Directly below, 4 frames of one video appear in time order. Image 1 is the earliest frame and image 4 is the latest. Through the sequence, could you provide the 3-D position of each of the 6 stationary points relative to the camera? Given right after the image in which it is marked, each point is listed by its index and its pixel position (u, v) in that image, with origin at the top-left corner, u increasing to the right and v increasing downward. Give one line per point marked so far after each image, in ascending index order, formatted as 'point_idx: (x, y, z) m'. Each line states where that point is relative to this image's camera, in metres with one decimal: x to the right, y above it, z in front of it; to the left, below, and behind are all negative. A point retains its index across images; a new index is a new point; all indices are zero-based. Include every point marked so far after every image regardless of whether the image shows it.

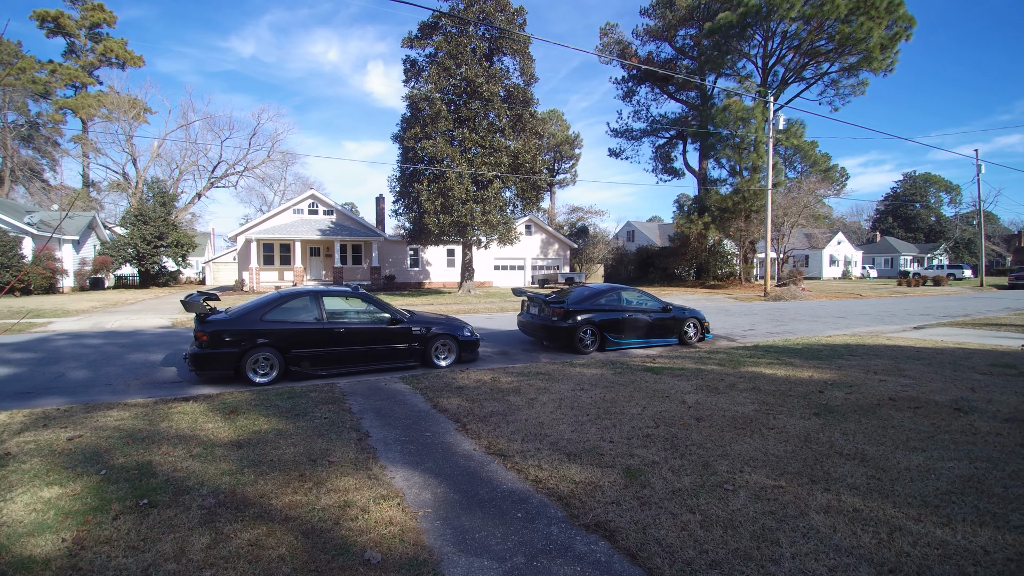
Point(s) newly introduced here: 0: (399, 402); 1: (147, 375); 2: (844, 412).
0: (-1.2, -1.2, +6.0) m
1: (-5.6, -1.3, +8.5) m
2: (+3.0, -1.1, +5.0) m
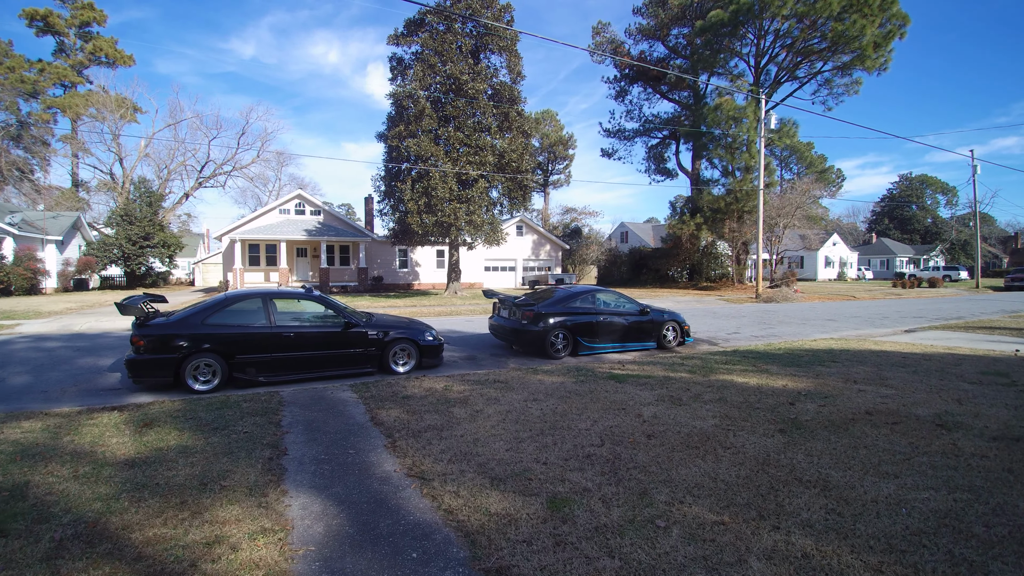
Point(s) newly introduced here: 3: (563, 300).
0: (-1.8, -1.3, +5.5) m
1: (-6.2, -1.3, +8.0) m
2: (+2.5, -1.2, +4.5) m
3: (+0.9, -0.2, +9.5) m
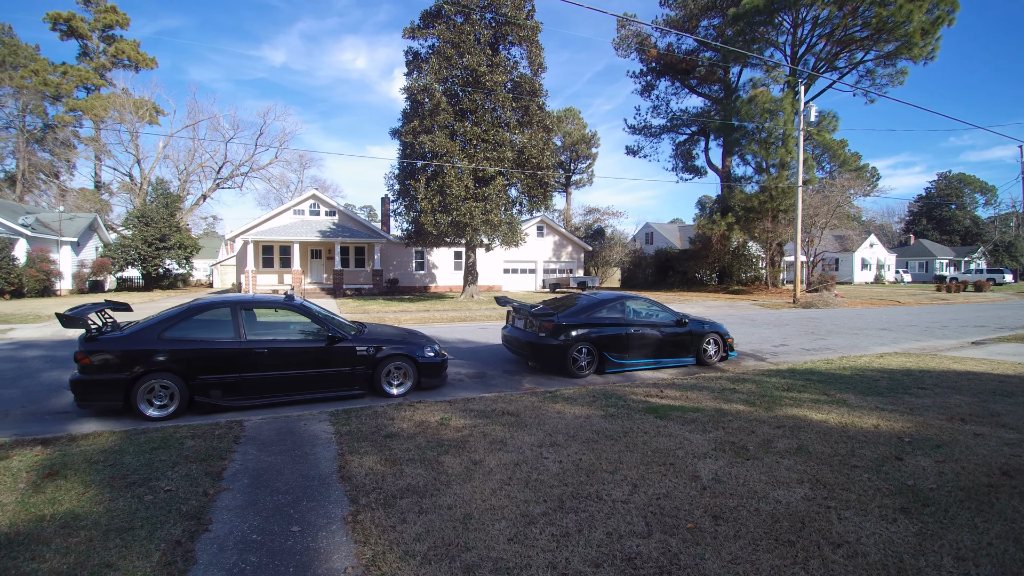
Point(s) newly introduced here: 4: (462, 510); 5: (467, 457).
0: (-1.7, -1.3, +4.4) m
1: (-6.0, -1.4, +7.0) m
2: (+2.5, -1.3, +3.2) m
3: (+1.1, -0.3, +8.3) m
4: (-0.3, -1.3, +3.1) m
5: (-0.3, -1.2, +4.0) m
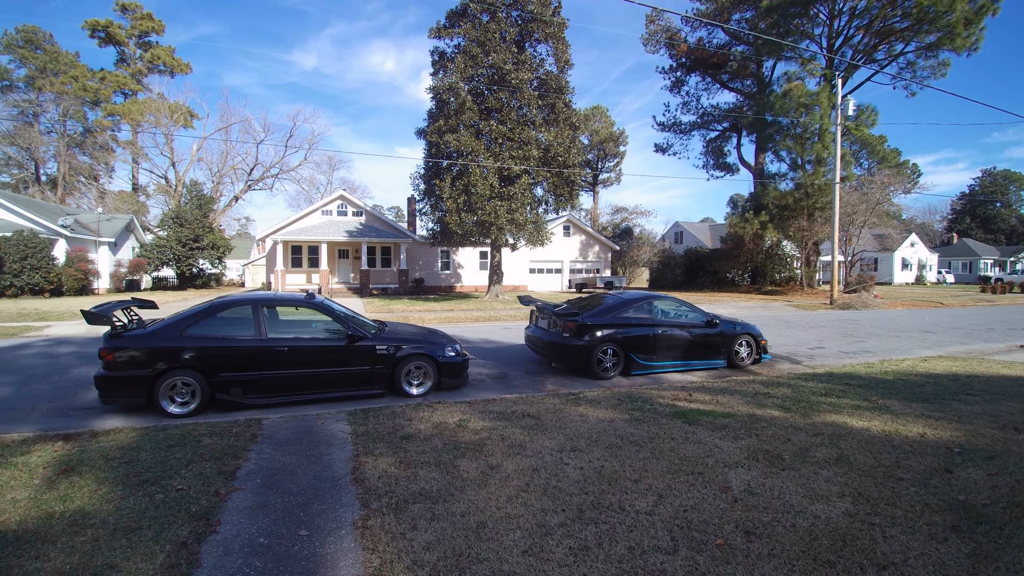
0: (-1.5, -1.3, +4.3) m
1: (-5.7, -1.4, +7.1) m
2: (+2.6, -1.2, +2.9) m
3: (+1.4, -0.3, +8.0) m
4: (-0.2, -1.2, +3.0) m
5: (-0.2, -1.2, +3.9) m
